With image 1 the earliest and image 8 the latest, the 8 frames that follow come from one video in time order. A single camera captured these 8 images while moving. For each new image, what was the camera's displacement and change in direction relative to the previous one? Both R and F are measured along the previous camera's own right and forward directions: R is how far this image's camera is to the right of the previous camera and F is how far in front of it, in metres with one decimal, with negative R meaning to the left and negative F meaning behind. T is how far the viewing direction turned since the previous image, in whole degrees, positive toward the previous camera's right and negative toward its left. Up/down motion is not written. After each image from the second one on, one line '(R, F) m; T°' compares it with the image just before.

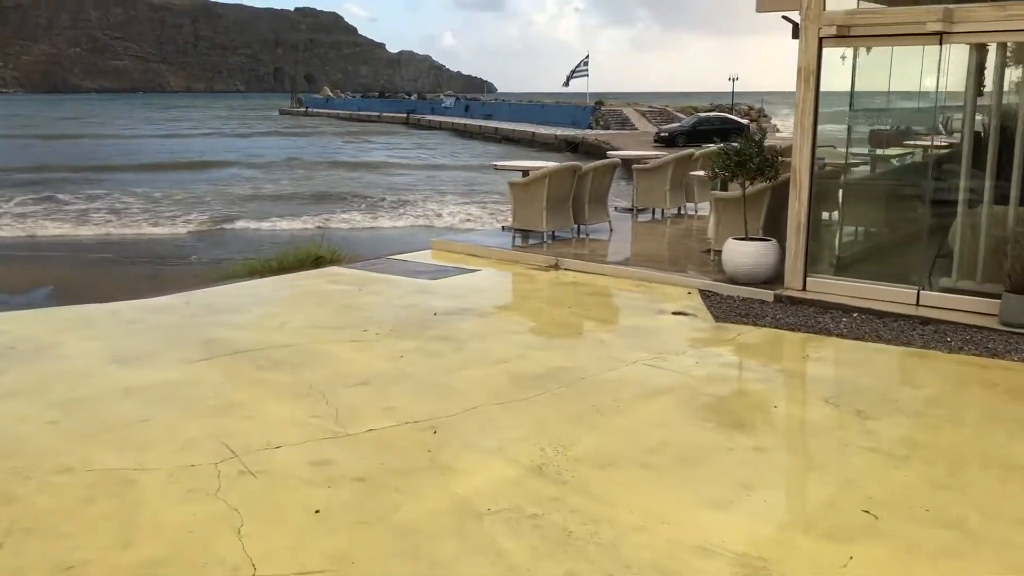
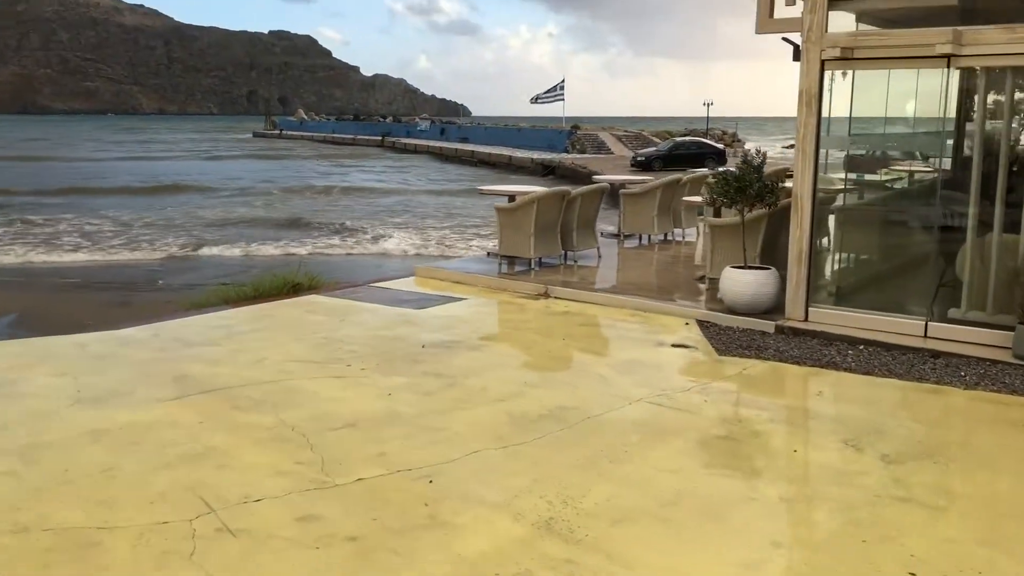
(-0.1, +0.3) m; +2°
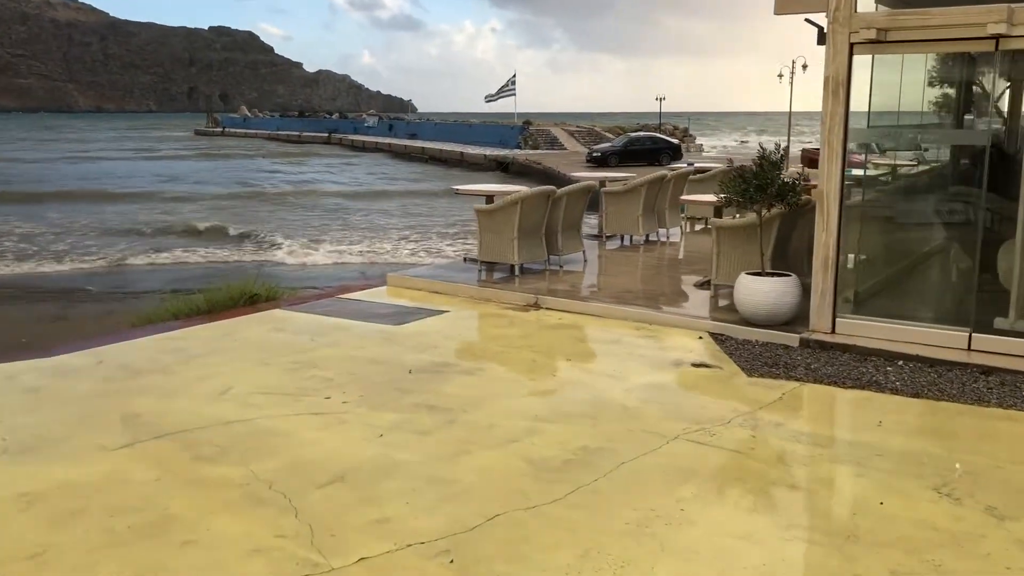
(-0.3, +0.7) m; +3°
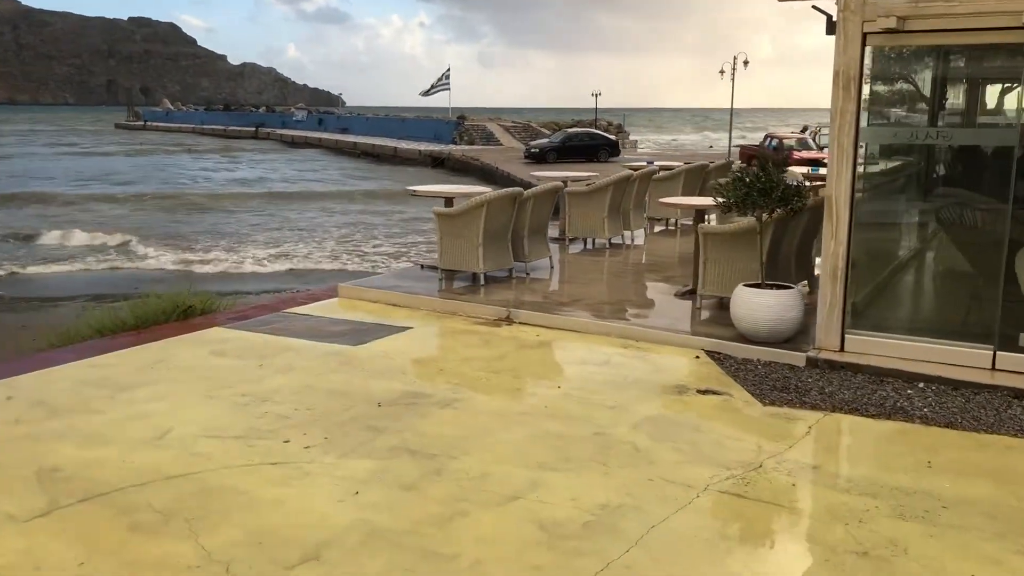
(-0.3, +0.7) m; +4°
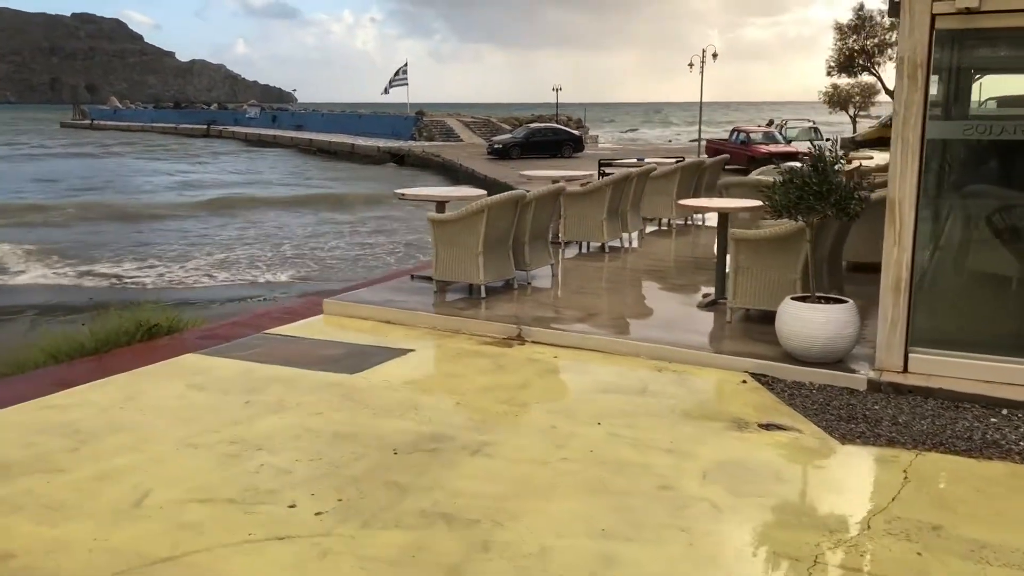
(-0.3, +0.7) m; +3°
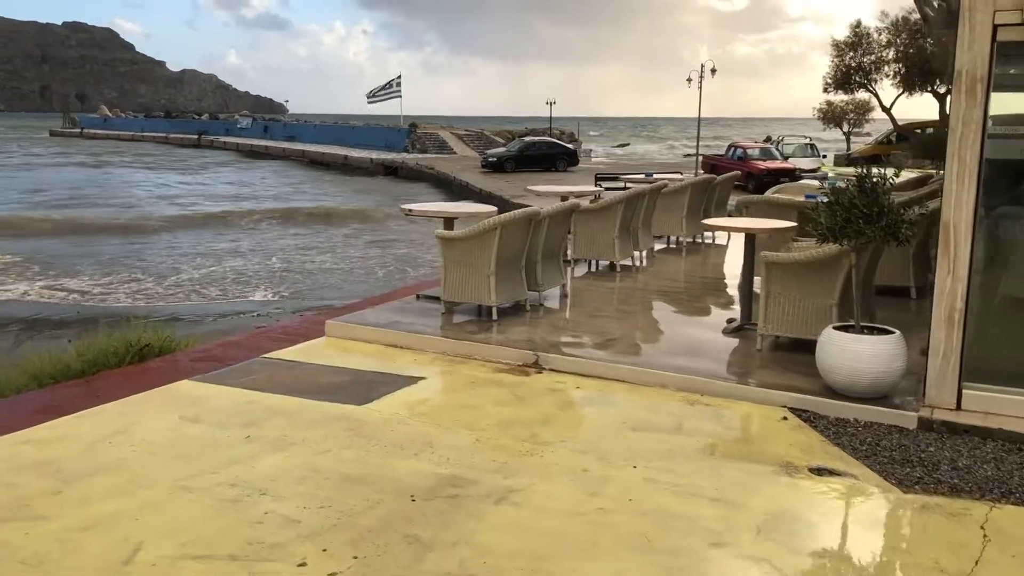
(-0.2, +0.4) m; +1°
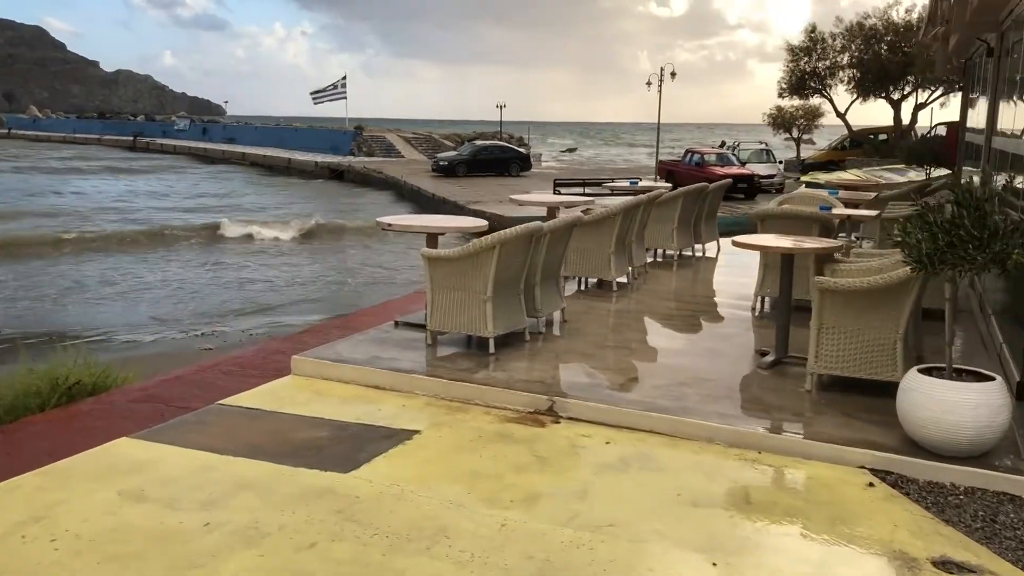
(-0.3, +0.9) m; +3°
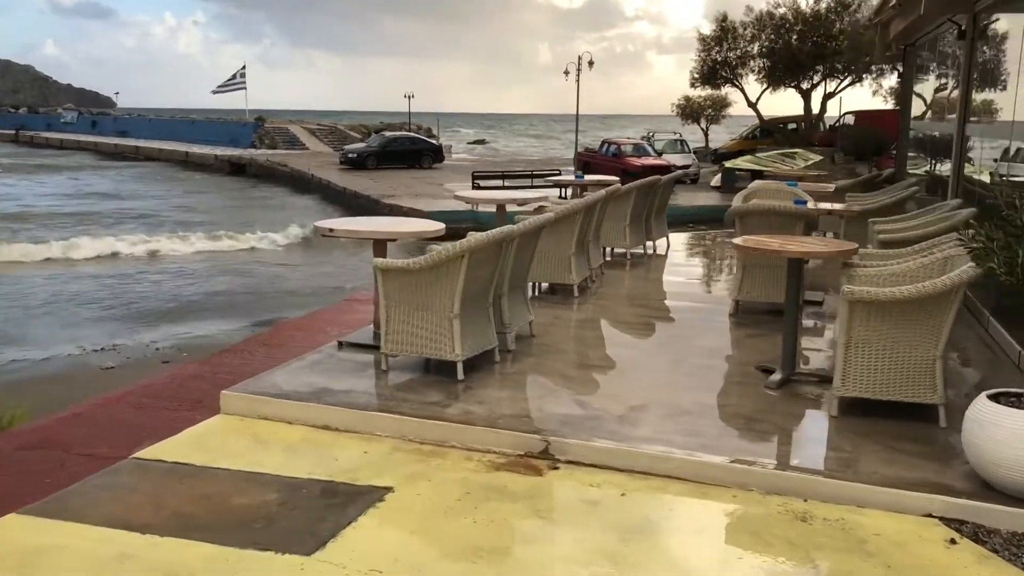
(-0.3, +0.8) m; +6°
